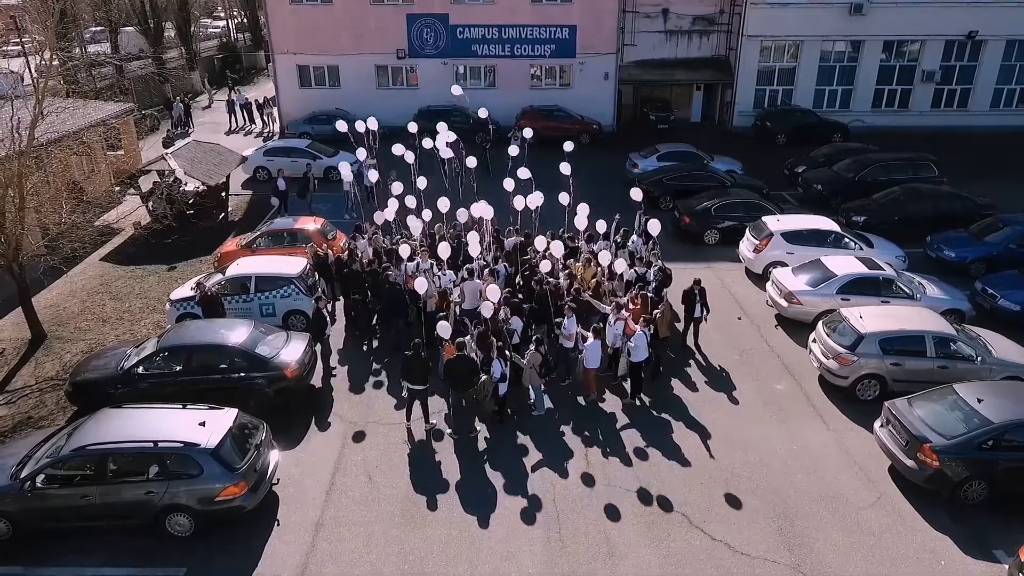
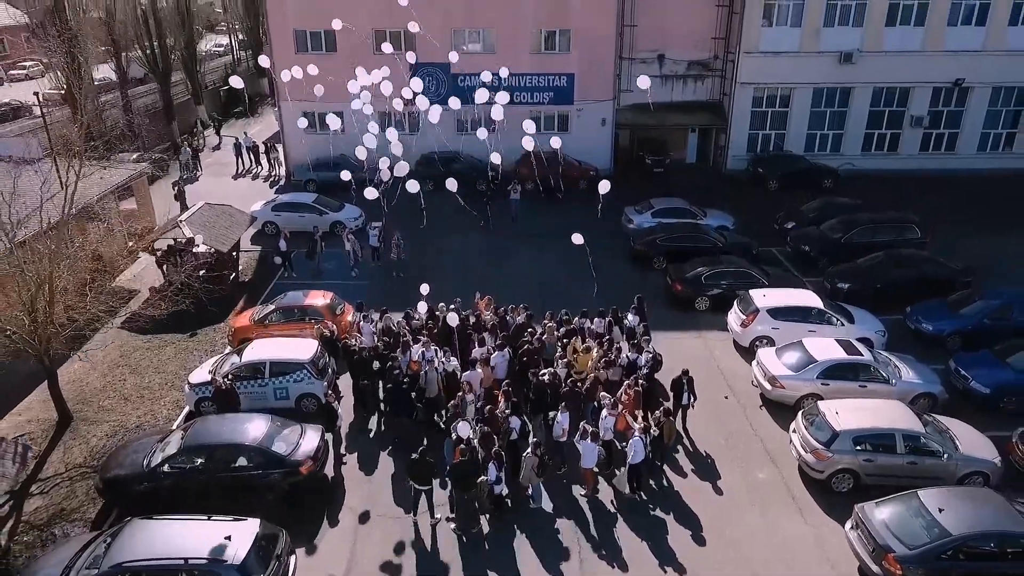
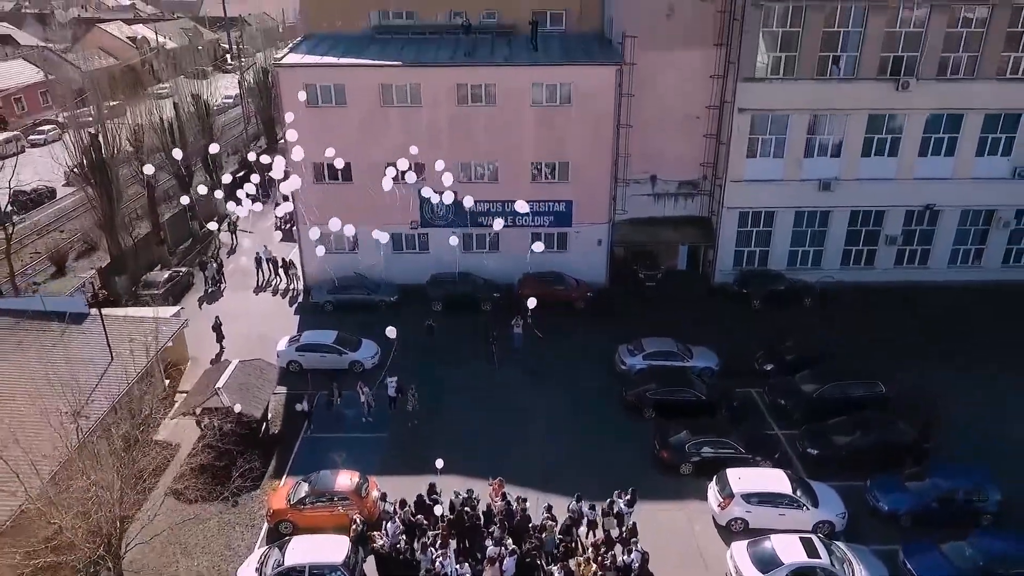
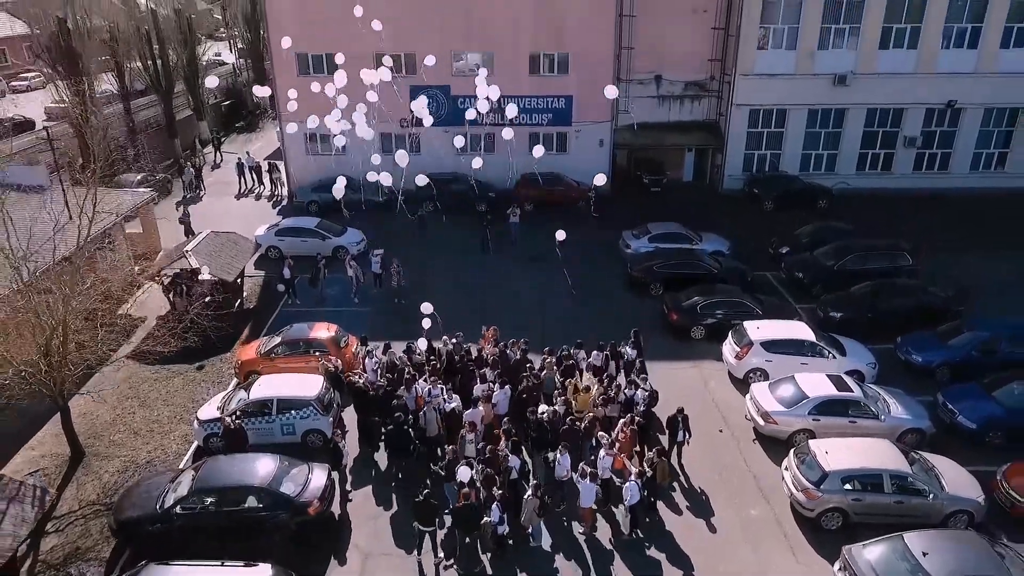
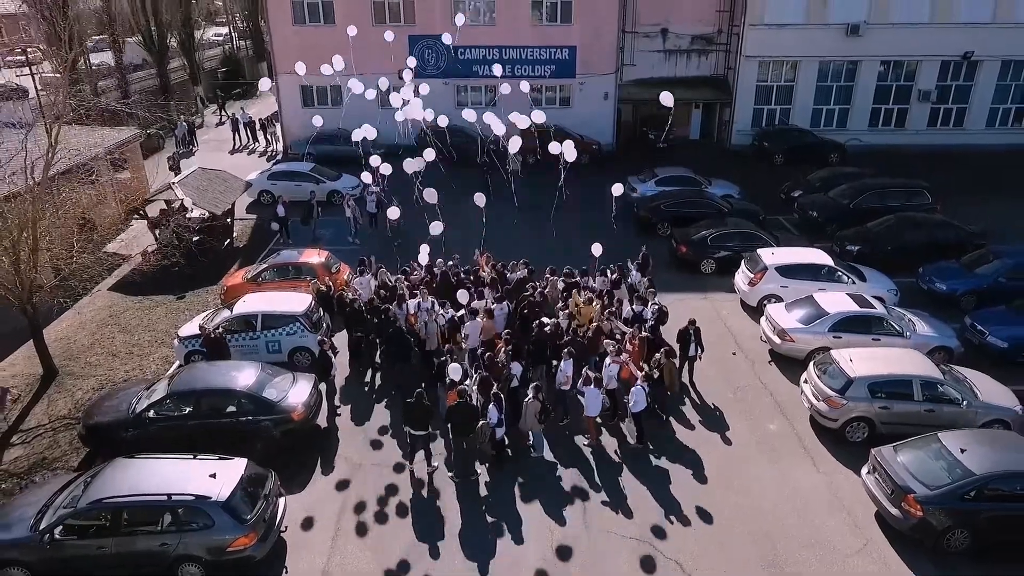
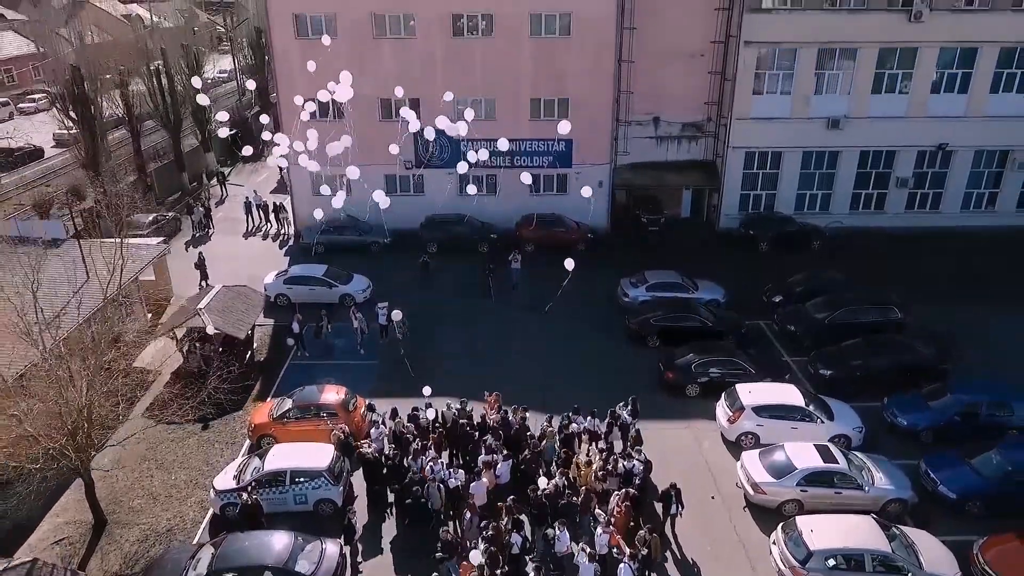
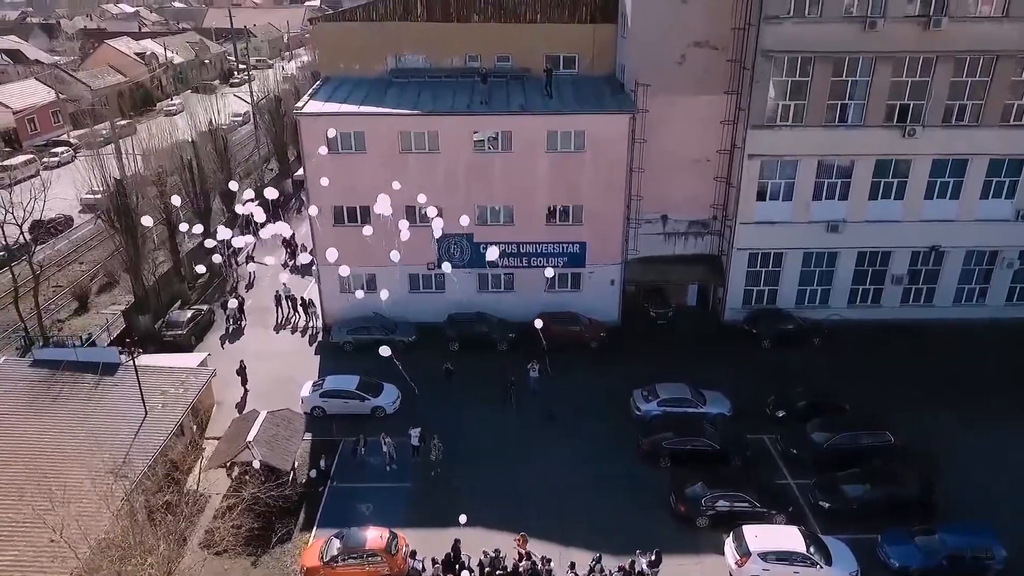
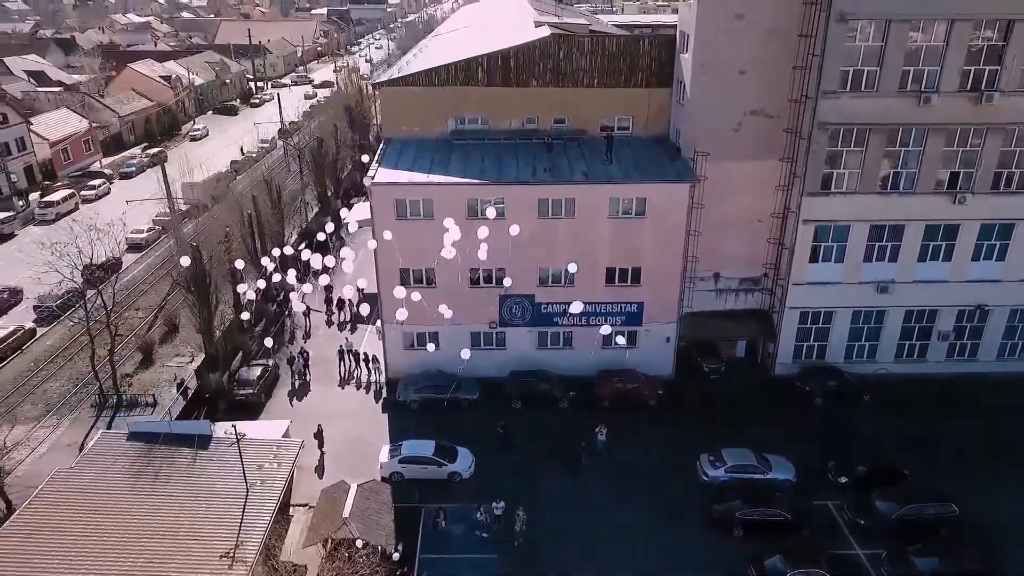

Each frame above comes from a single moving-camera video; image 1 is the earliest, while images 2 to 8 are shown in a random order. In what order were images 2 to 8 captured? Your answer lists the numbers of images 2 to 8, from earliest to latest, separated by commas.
5, 2, 4, 6, 3, 7, 8
